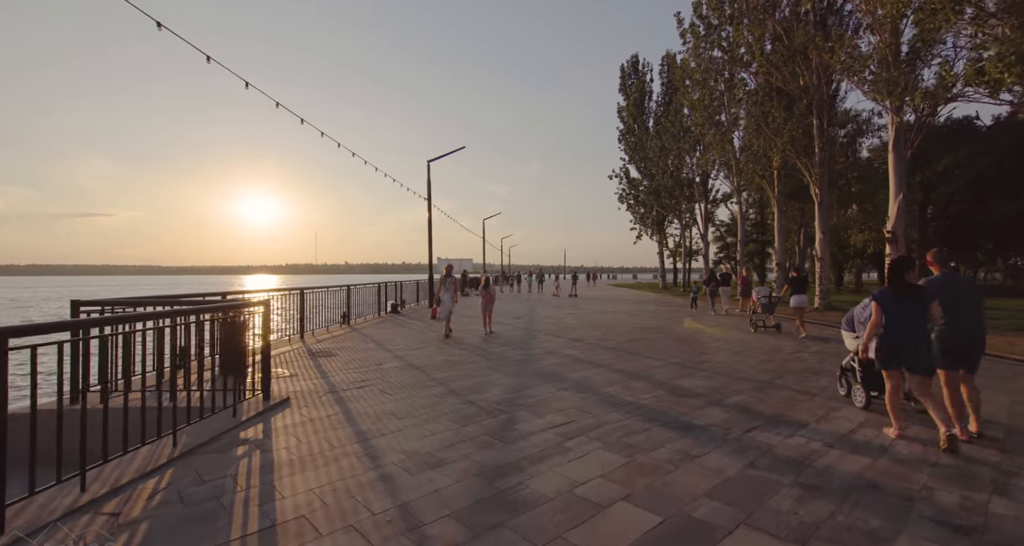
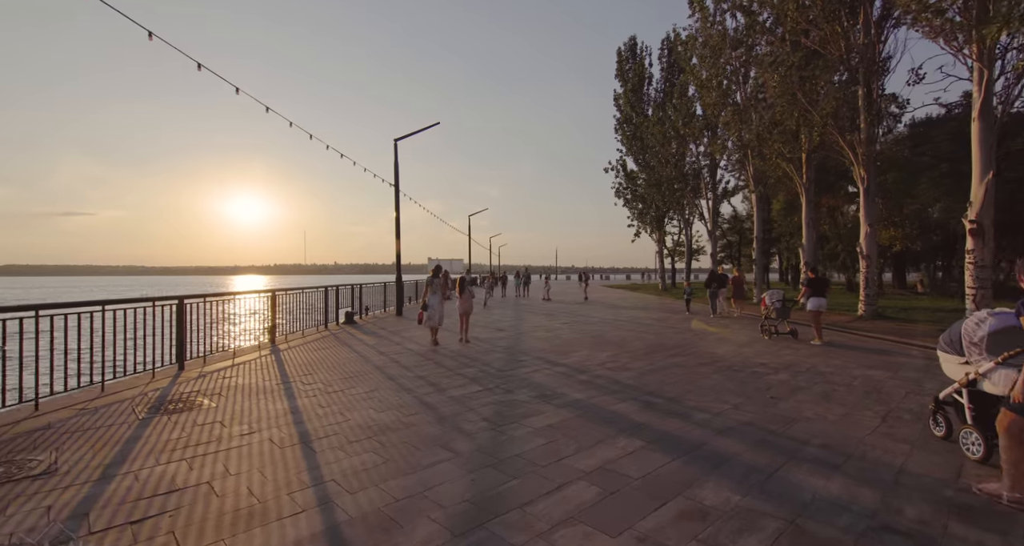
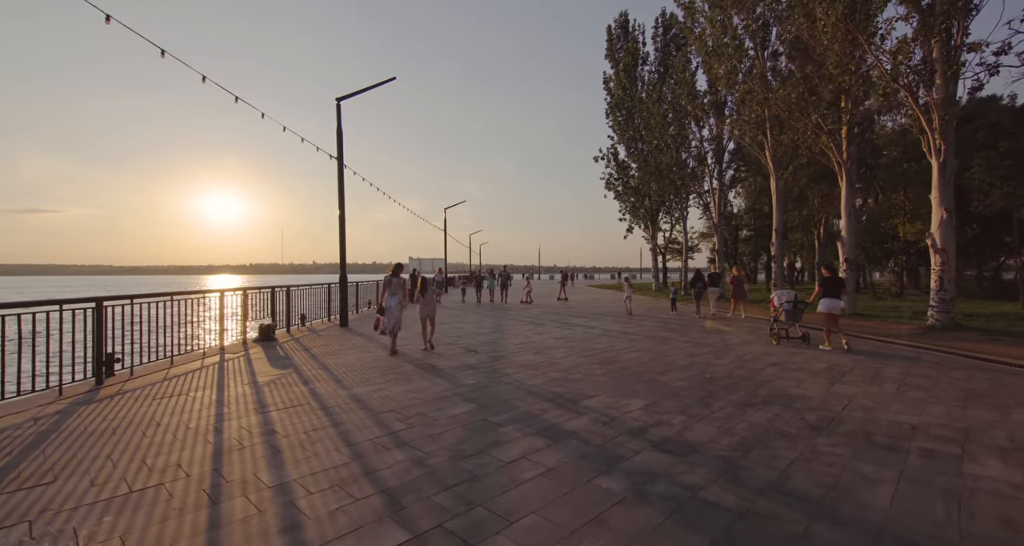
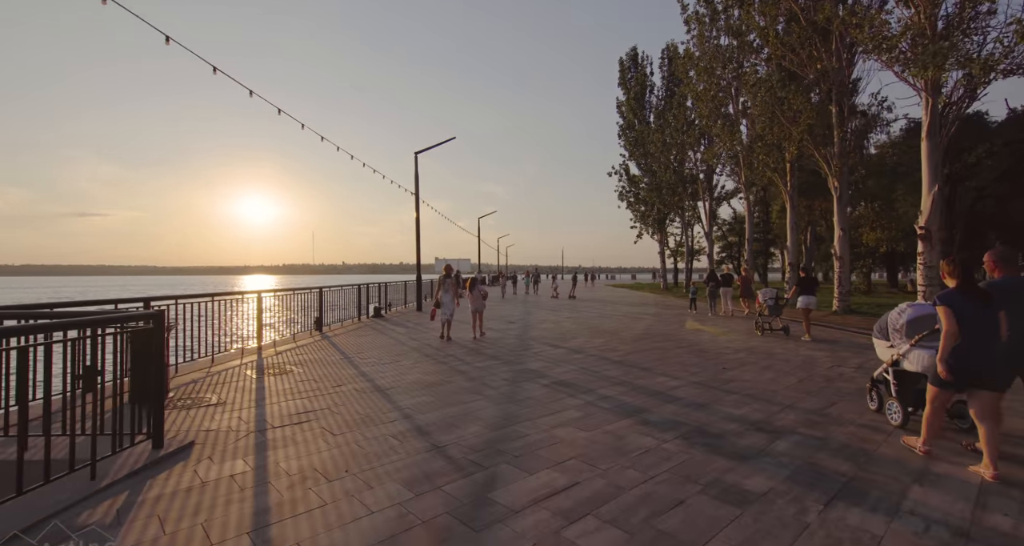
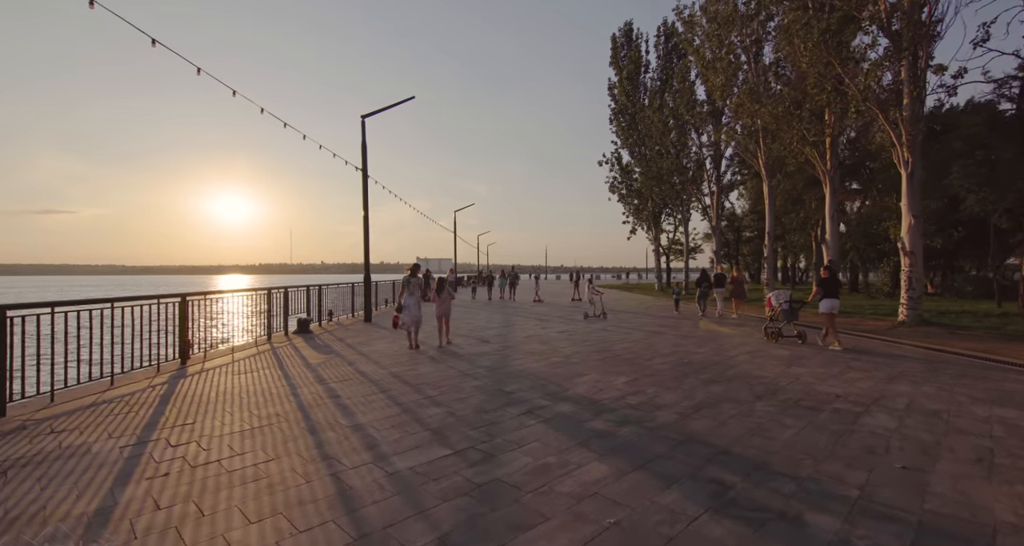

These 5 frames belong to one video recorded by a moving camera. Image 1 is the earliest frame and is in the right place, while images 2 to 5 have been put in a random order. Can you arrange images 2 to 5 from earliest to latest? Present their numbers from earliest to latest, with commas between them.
4, 2, 5, 3
